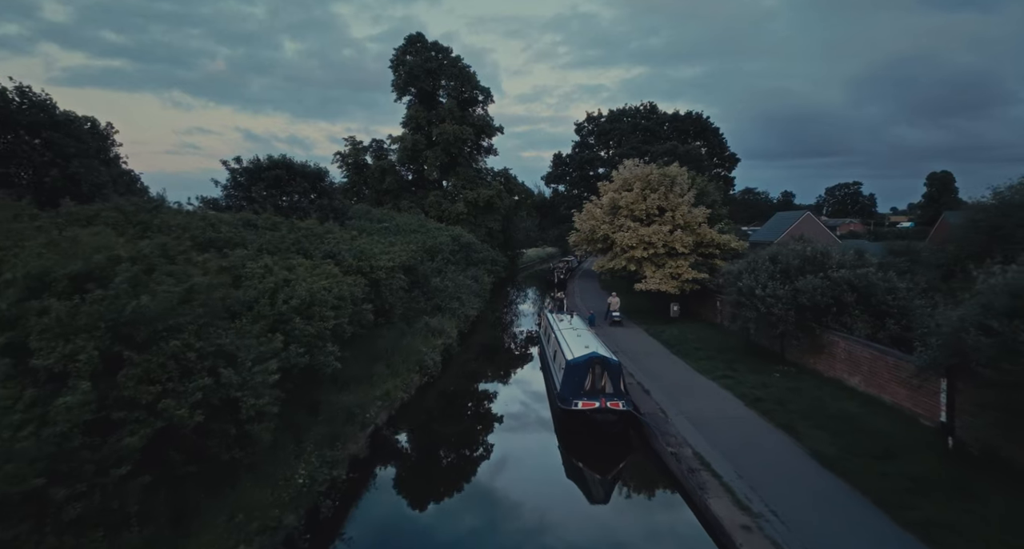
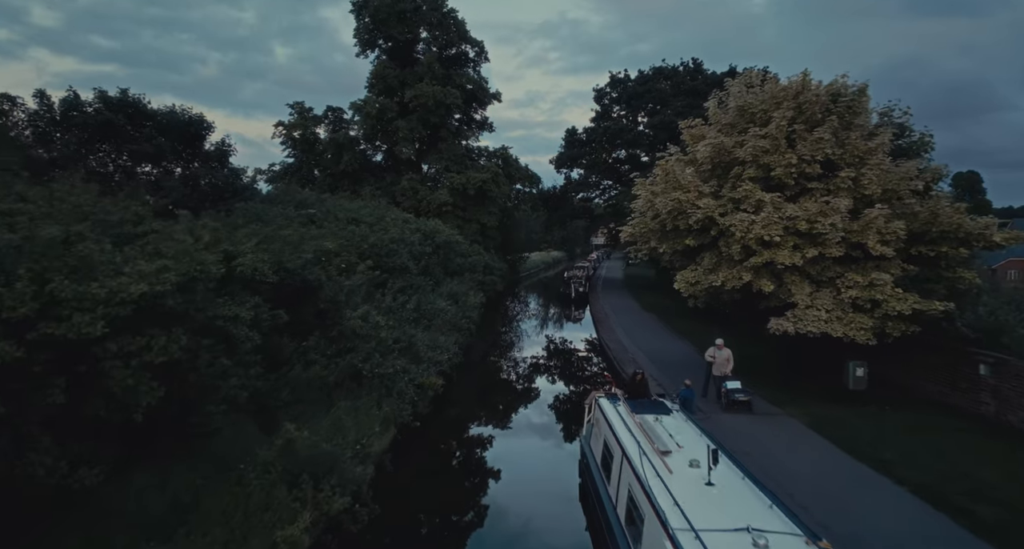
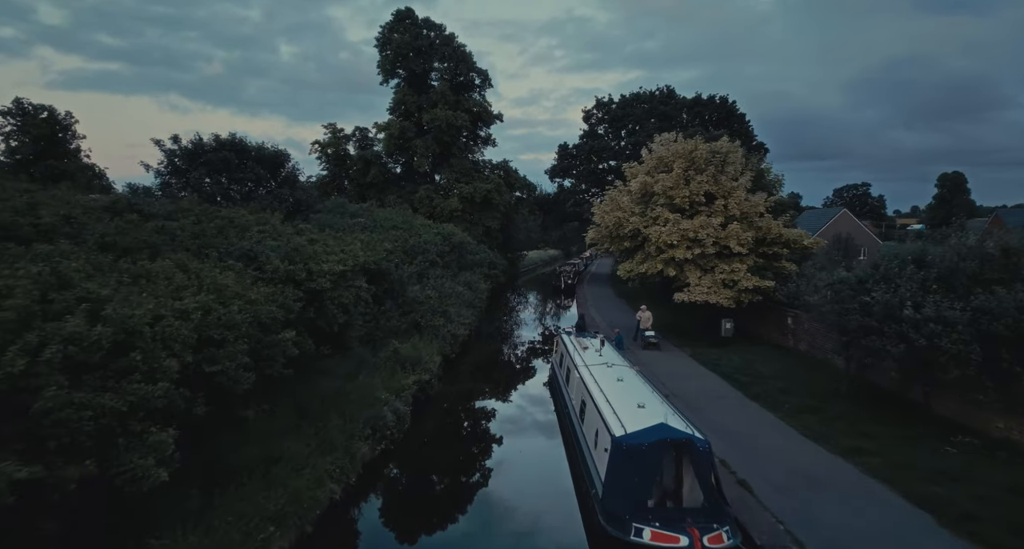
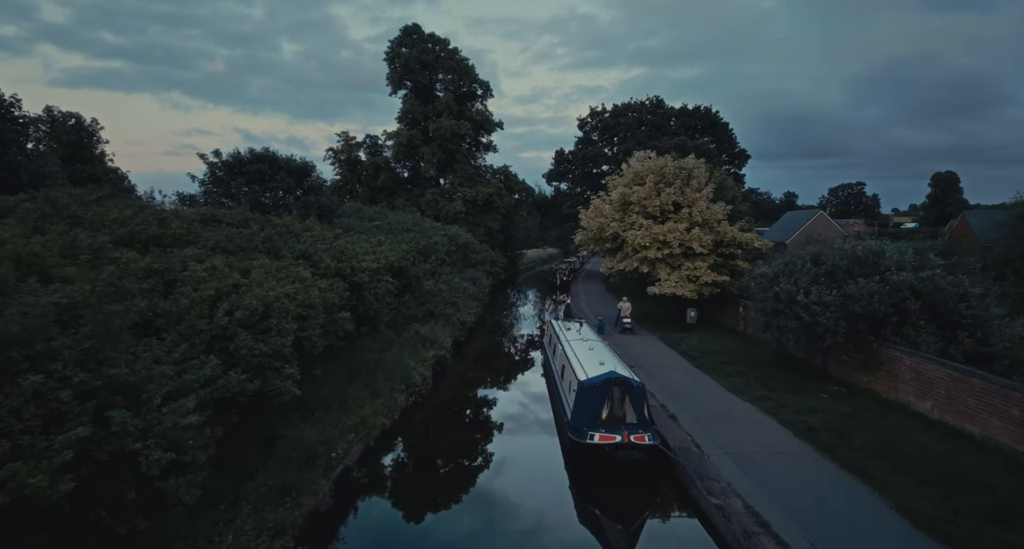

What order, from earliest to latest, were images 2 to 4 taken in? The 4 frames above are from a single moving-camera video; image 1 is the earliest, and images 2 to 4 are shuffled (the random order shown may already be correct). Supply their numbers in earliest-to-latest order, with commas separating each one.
4, 3, 2
